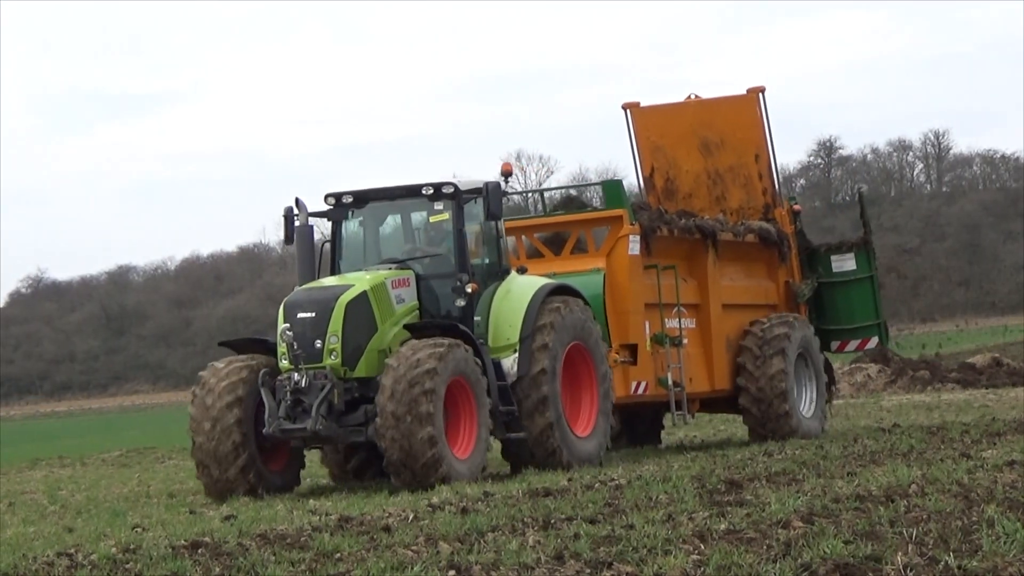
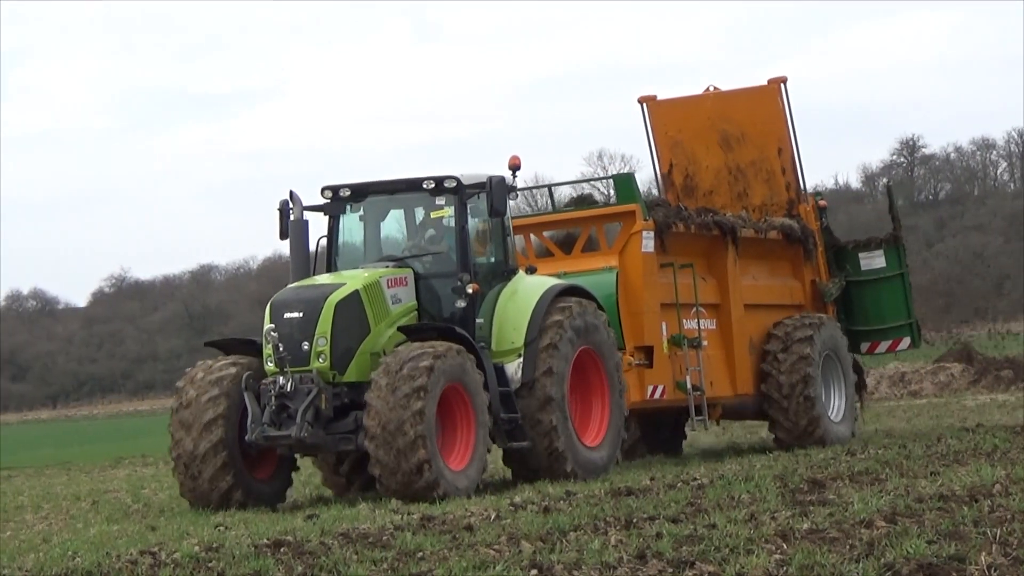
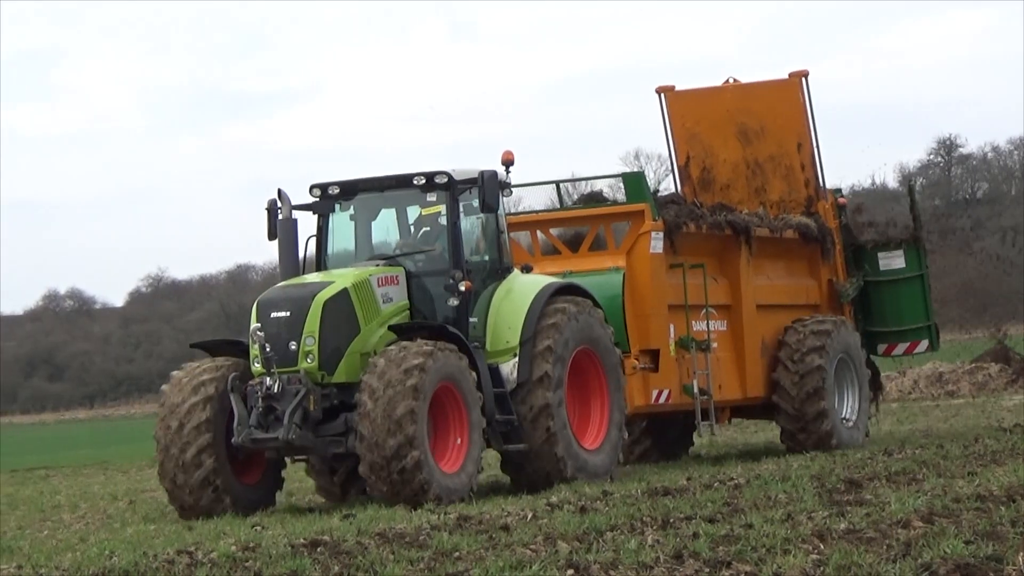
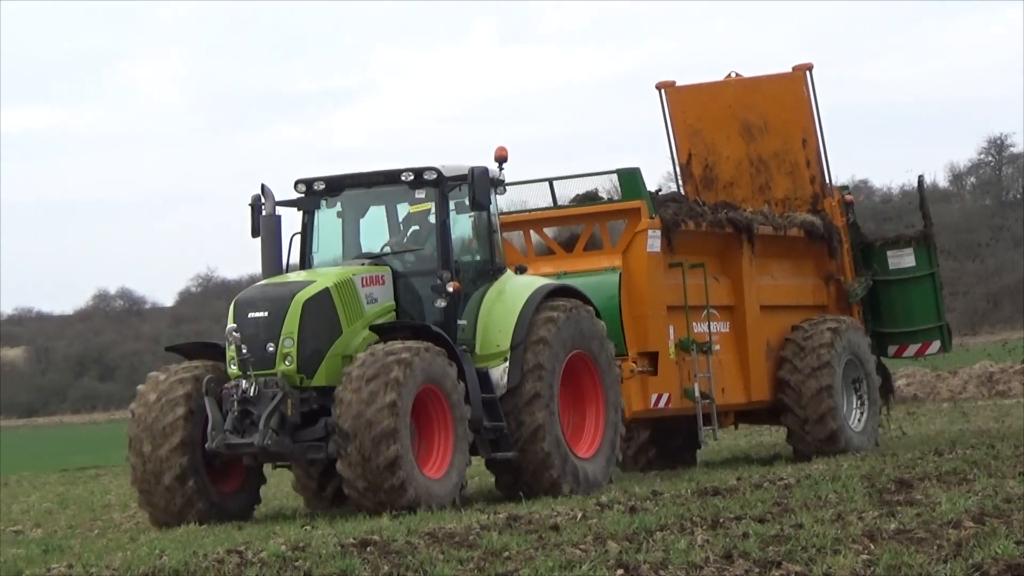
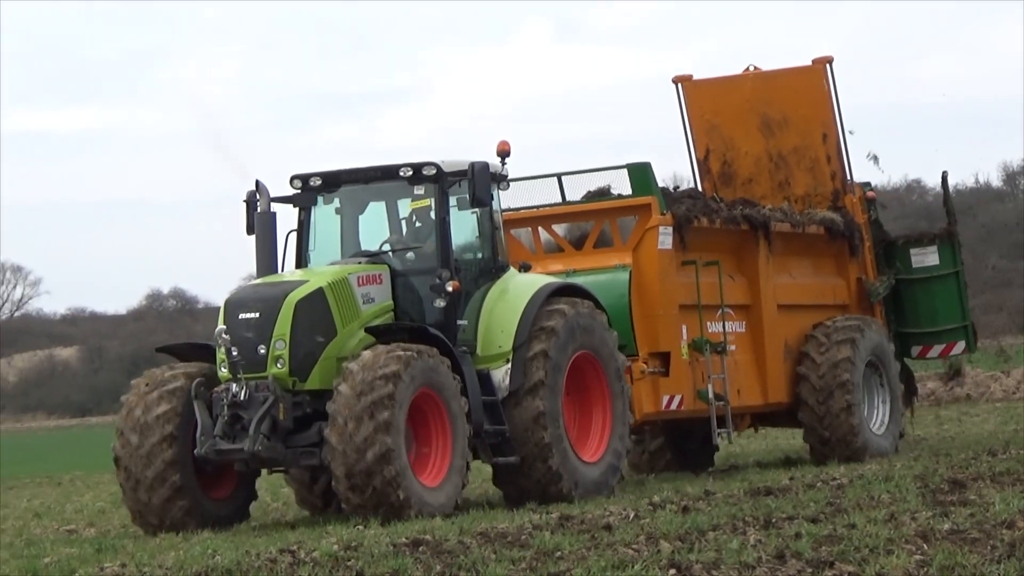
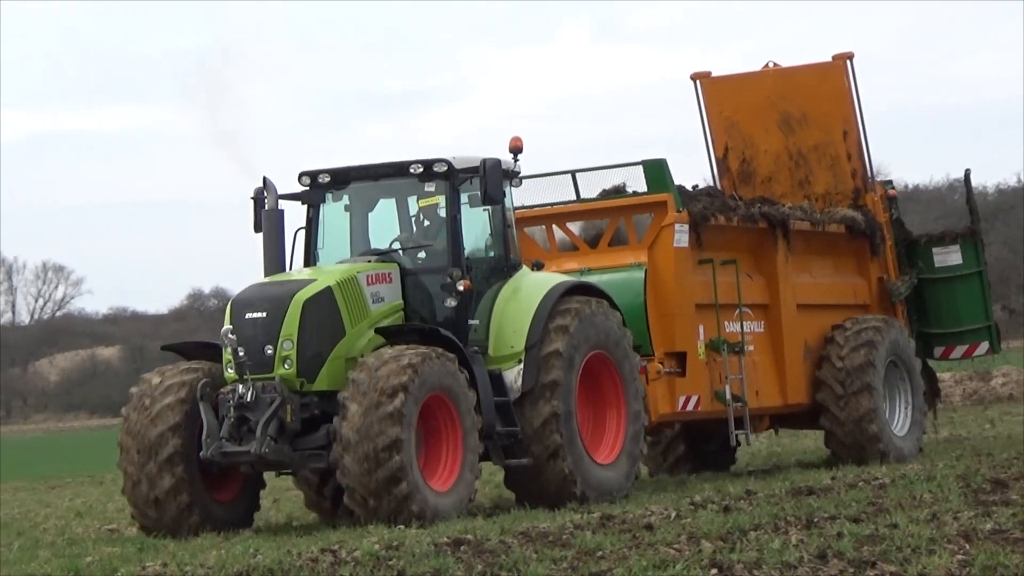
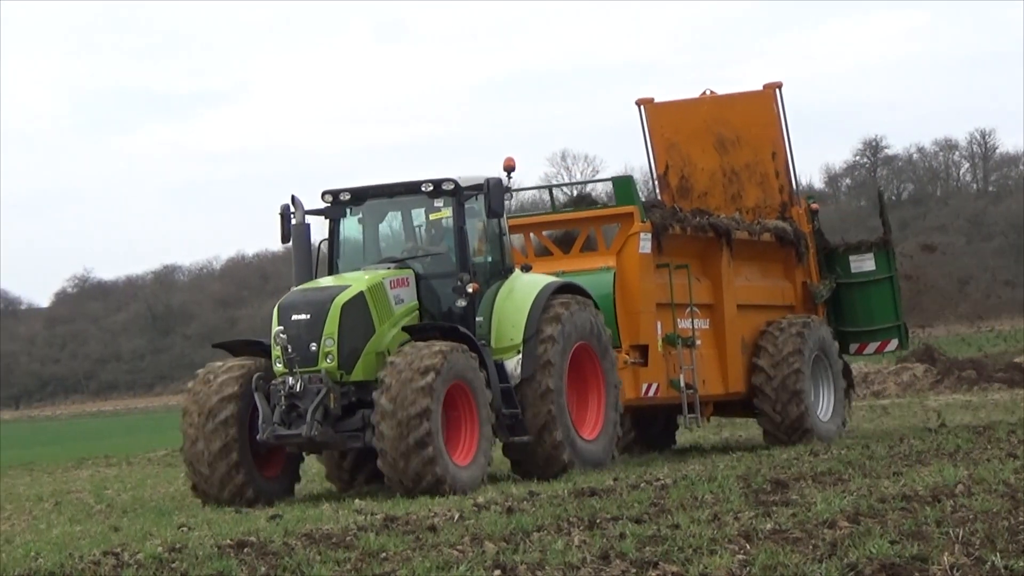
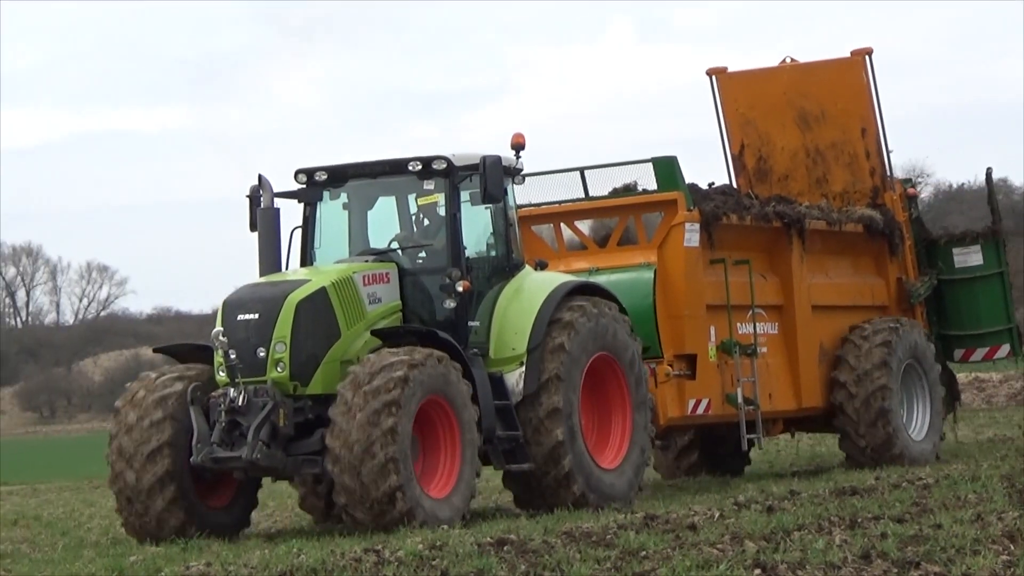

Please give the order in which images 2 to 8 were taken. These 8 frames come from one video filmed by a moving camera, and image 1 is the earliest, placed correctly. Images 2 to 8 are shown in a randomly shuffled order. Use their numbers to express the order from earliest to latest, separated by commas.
7, 2, 3, 4, 5, 6, 8
